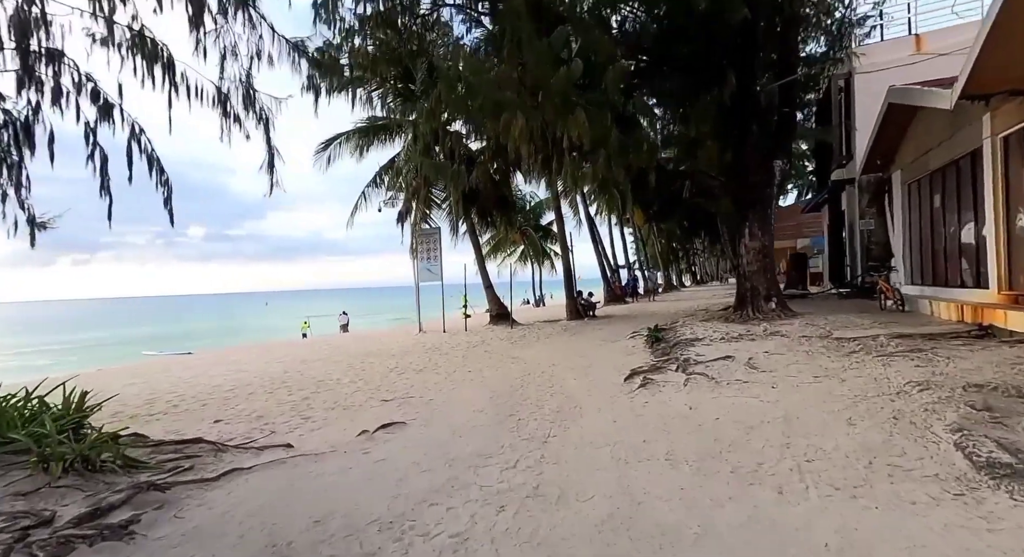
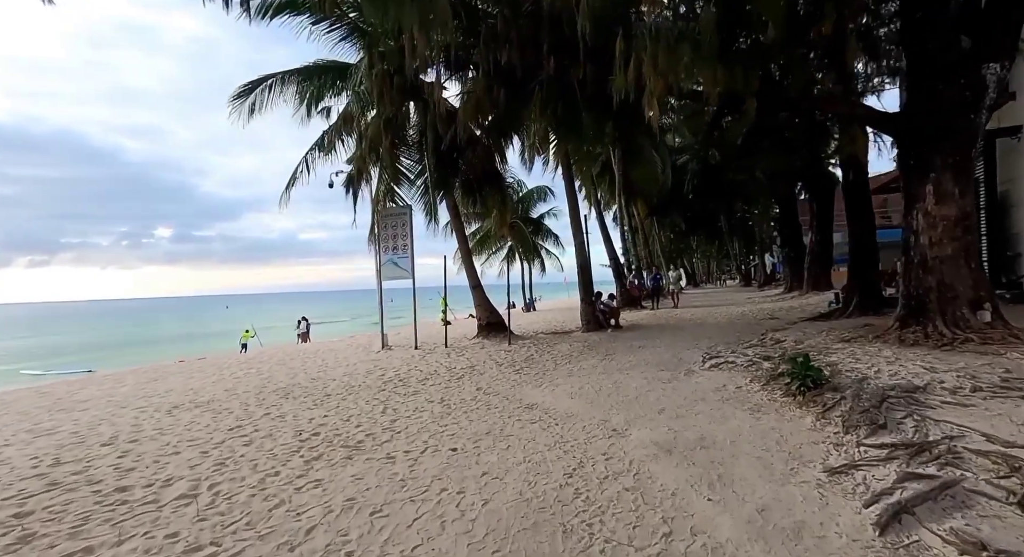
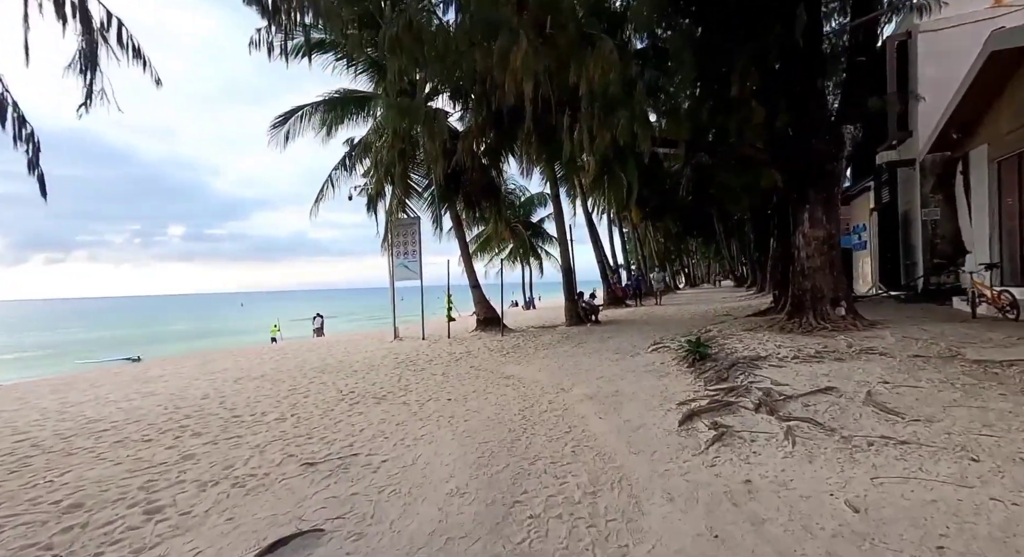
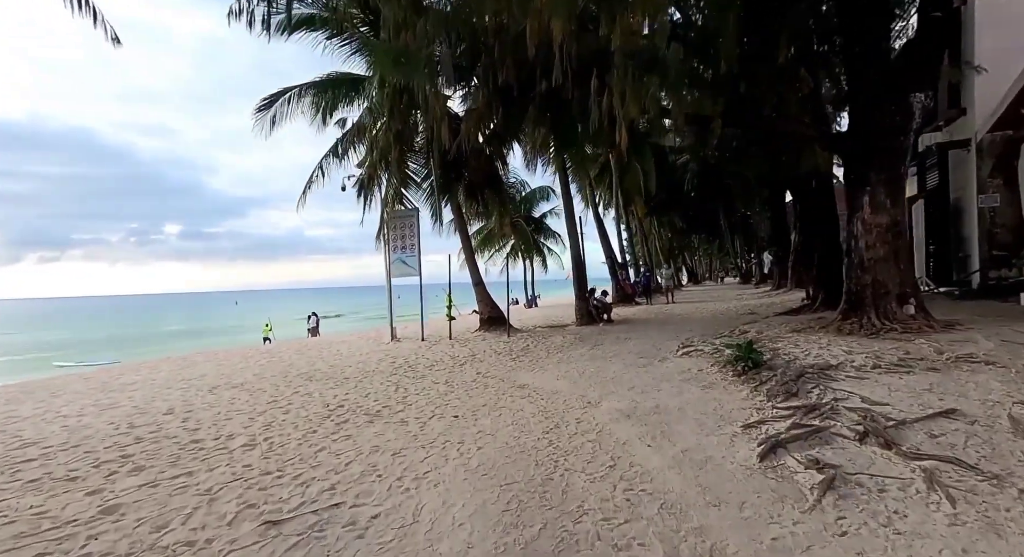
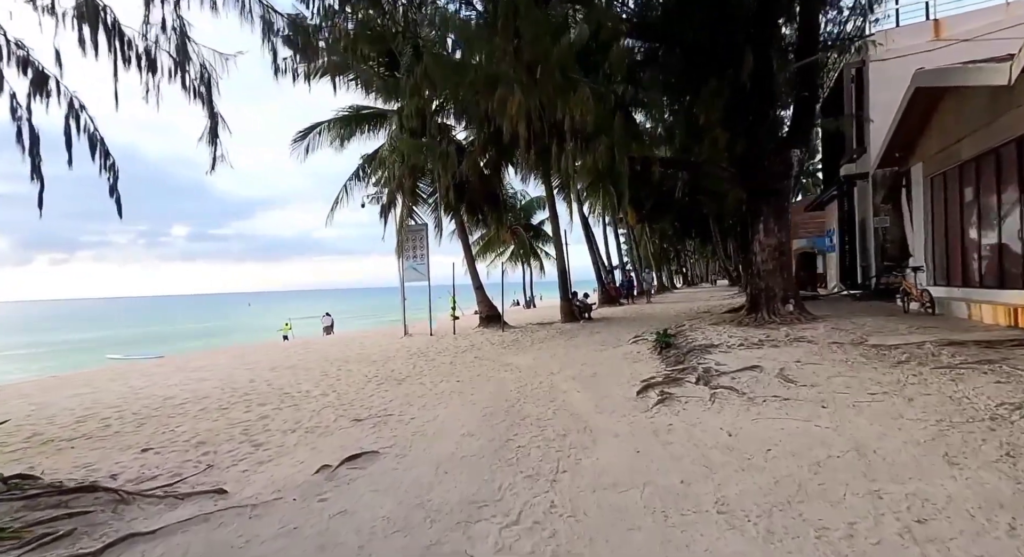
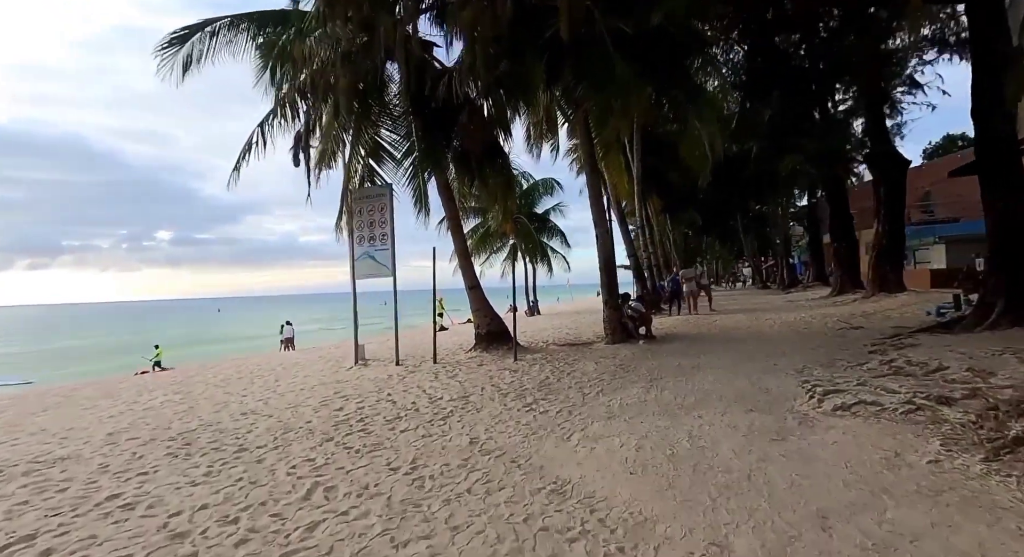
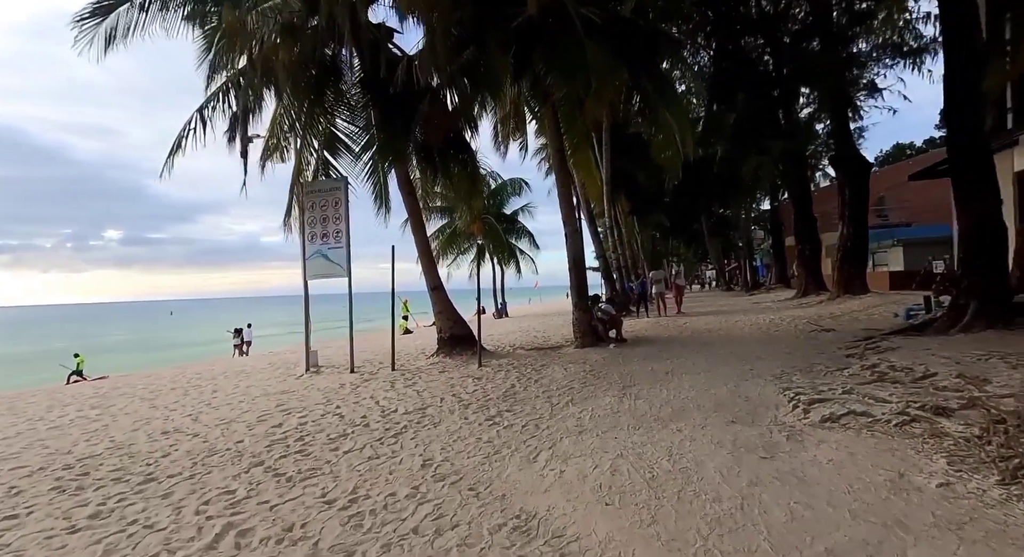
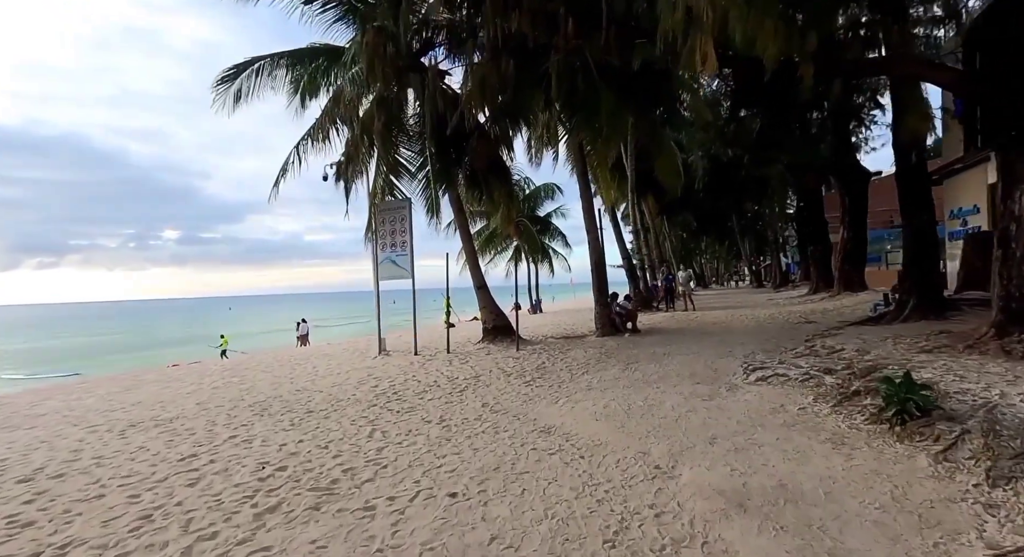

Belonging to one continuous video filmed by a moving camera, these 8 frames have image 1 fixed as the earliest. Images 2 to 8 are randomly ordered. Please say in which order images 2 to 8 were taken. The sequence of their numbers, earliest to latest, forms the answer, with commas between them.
5, 3, 4, 2, 8, 6, 7
